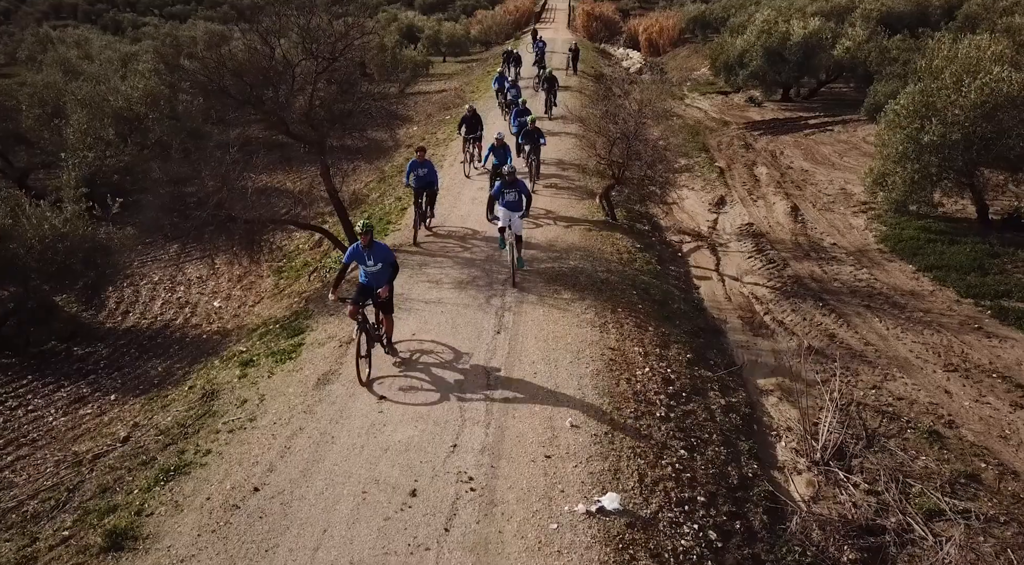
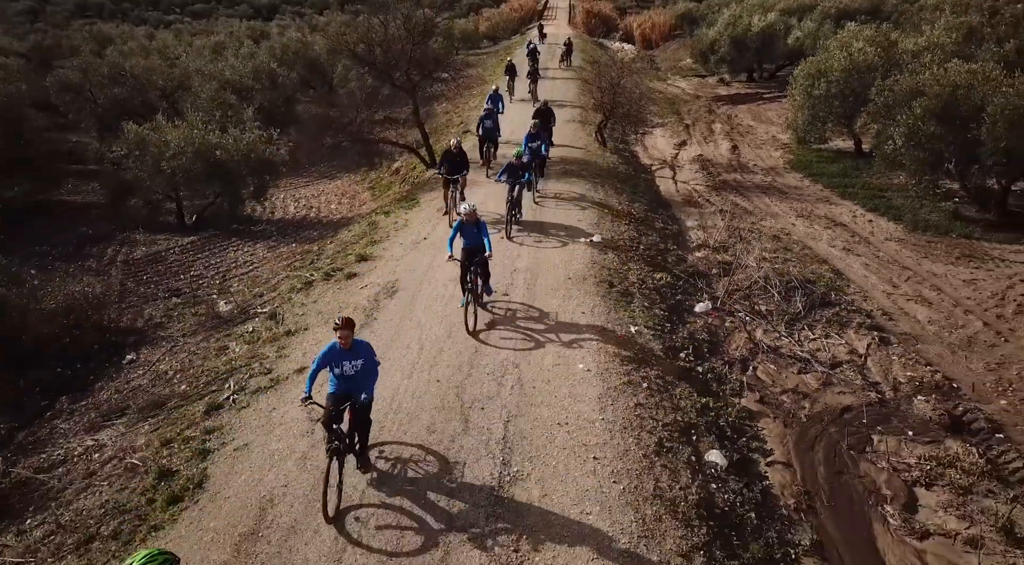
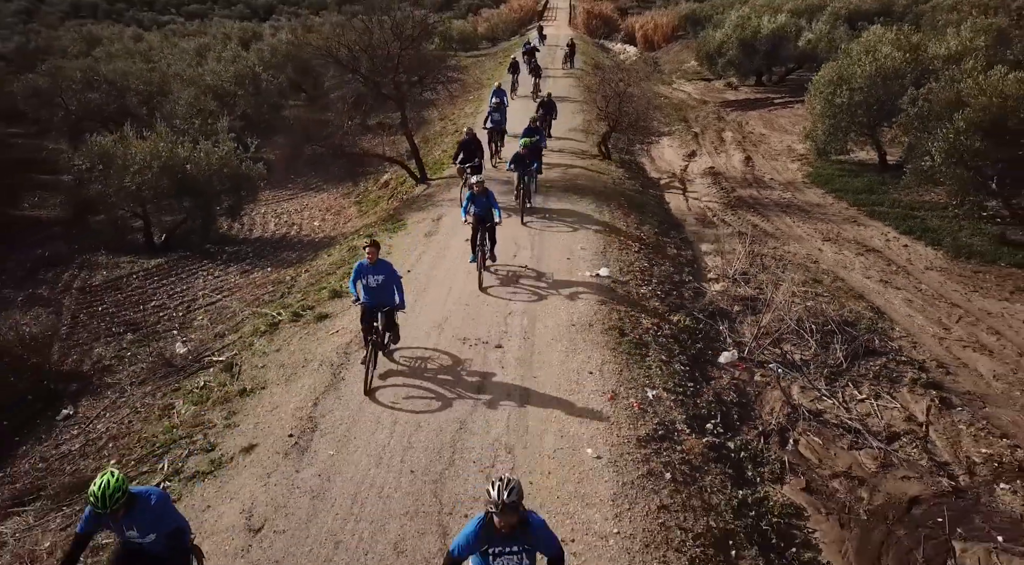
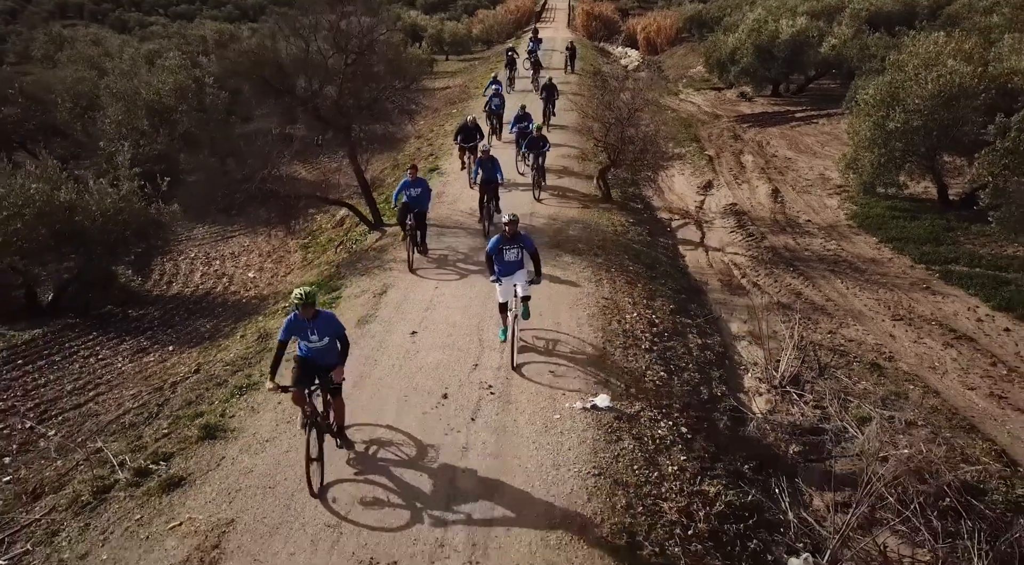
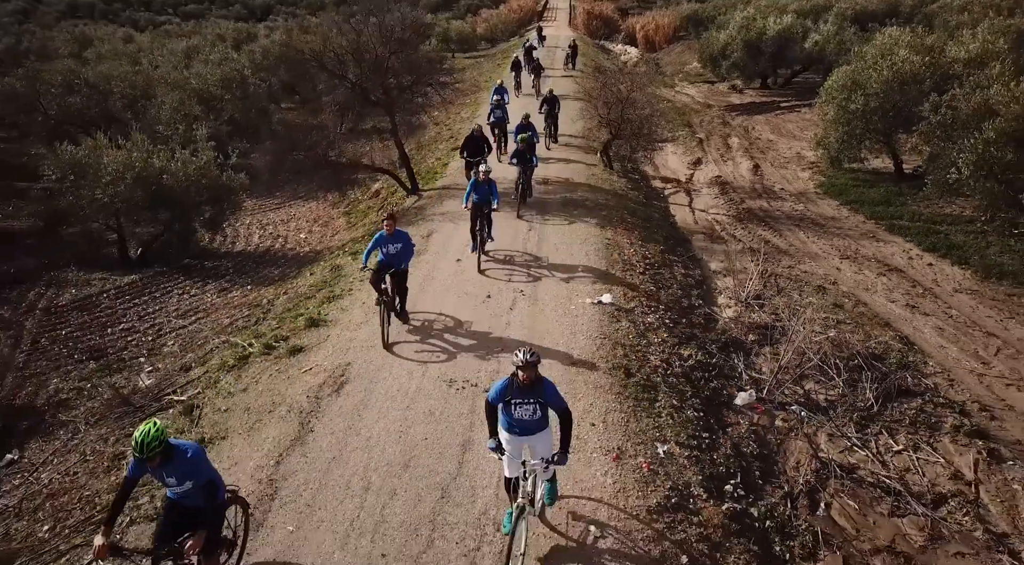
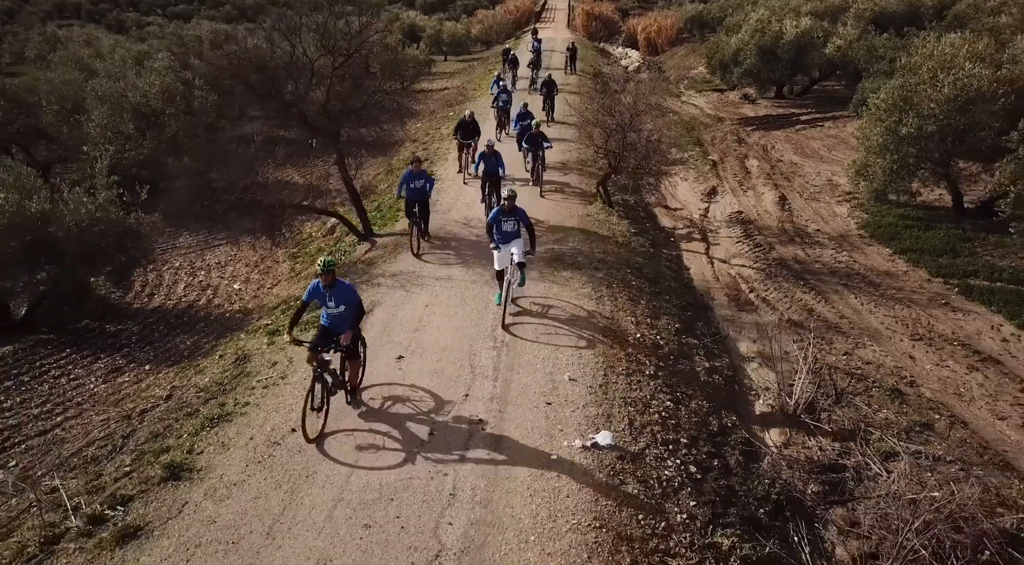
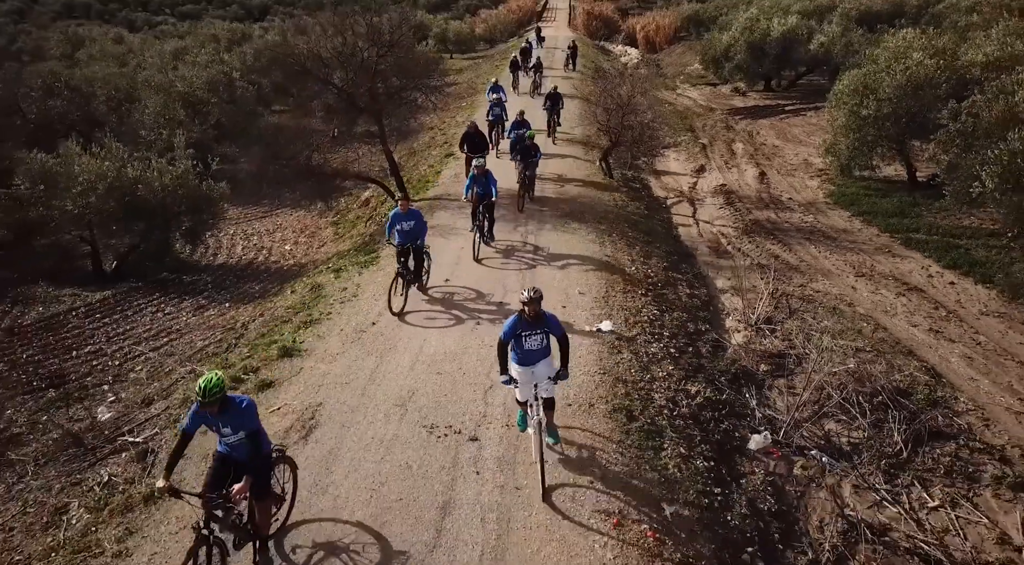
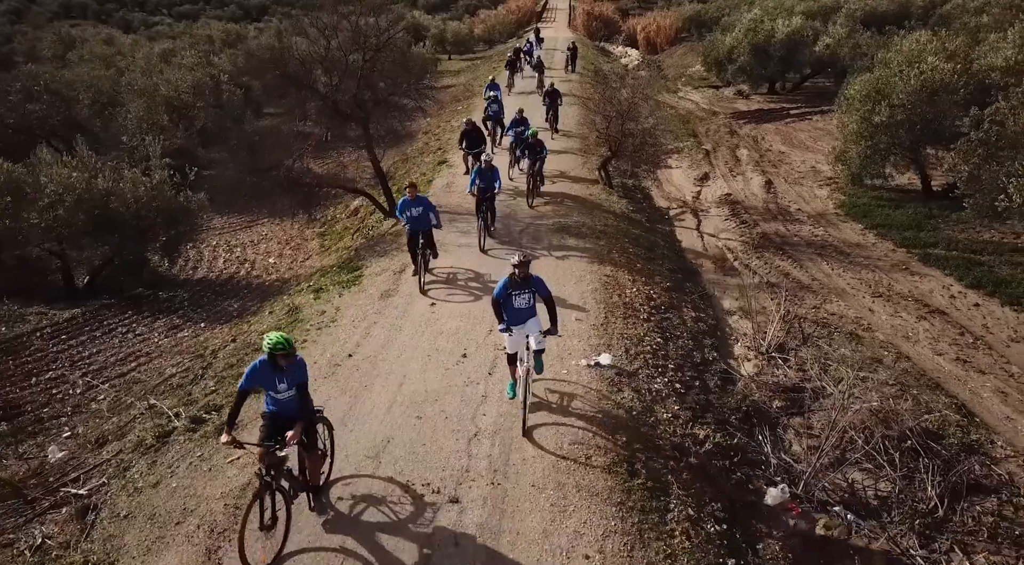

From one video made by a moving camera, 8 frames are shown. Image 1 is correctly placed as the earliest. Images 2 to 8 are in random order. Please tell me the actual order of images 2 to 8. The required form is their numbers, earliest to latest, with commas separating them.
6, 4, 8, 7, 5, 3, 2
